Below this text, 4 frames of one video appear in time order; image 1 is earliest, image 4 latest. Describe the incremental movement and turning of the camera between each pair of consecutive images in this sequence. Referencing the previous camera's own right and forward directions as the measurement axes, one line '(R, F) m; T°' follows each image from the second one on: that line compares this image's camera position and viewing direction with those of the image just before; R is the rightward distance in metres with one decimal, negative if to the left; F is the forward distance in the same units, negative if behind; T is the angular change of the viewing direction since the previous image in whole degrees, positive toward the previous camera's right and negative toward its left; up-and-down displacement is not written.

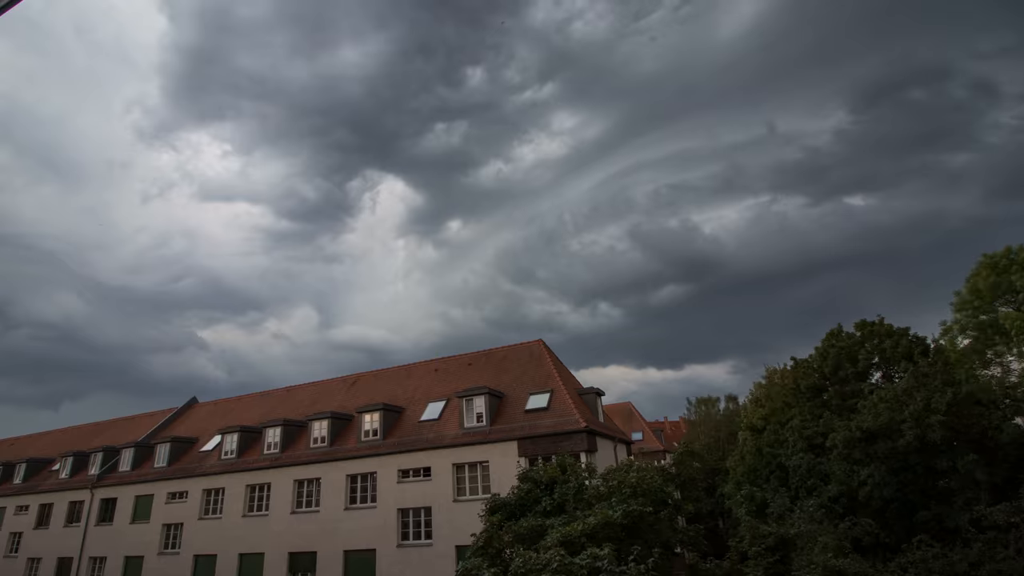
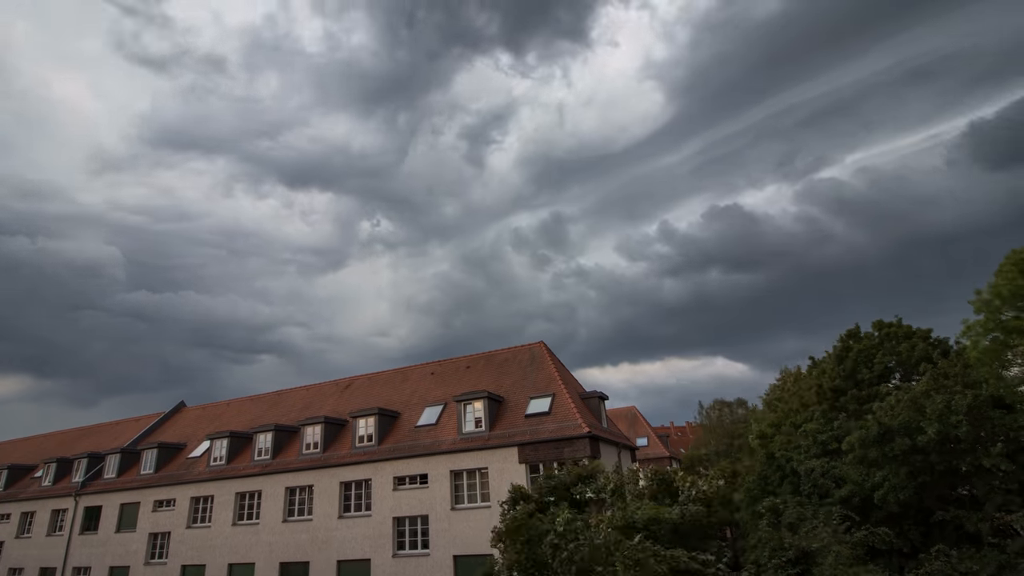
(-0.1, +1.0) m; 0°
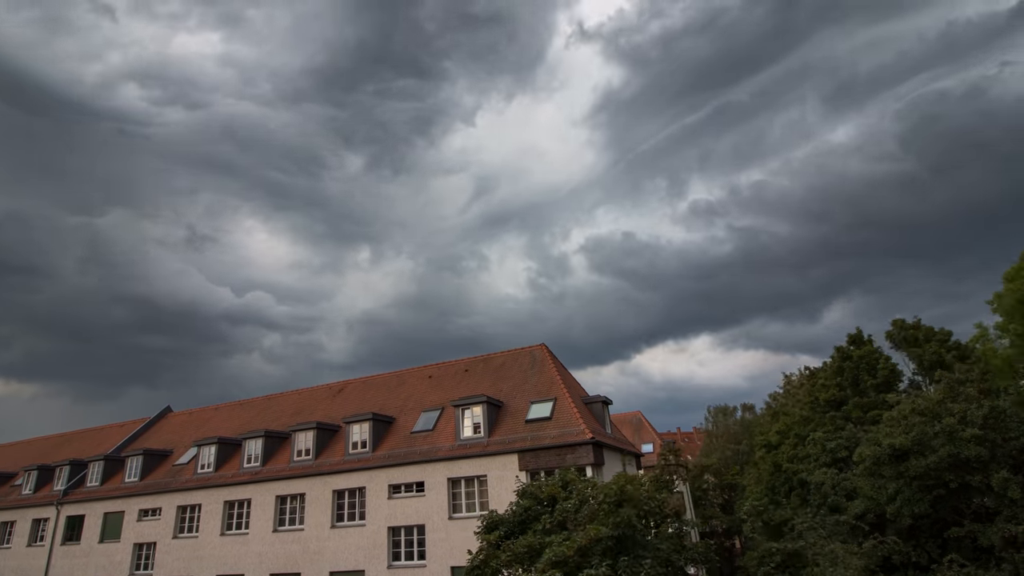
(-0.1, +1.0) m; 0°
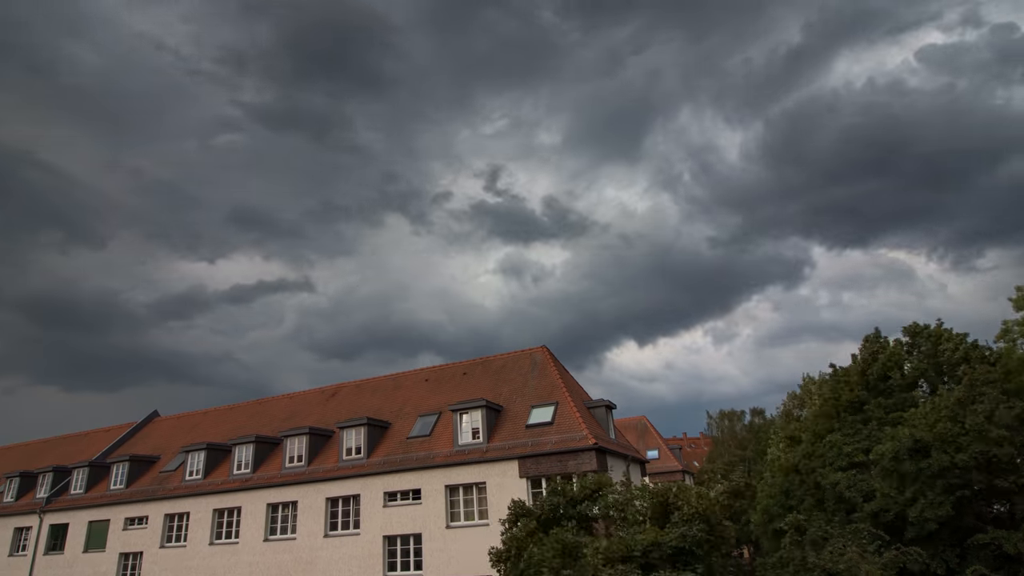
(-0.1, +0.9) m; 0°
